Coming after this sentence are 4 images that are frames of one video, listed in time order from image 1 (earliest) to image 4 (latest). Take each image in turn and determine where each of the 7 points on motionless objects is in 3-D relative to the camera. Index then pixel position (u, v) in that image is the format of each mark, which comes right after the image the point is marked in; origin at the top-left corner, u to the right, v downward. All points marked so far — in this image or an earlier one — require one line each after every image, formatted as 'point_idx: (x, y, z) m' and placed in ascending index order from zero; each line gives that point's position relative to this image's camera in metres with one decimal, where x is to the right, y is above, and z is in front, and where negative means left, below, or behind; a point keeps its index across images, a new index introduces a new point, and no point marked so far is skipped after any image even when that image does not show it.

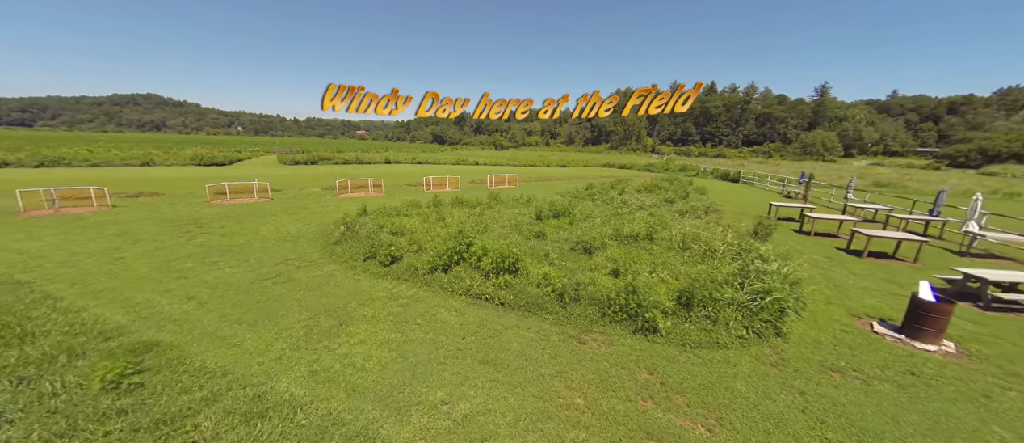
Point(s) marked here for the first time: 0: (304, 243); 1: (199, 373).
0: (-5.4, -0.6, +8.9) m
1: (-3.5, -1.7, +3.8) m
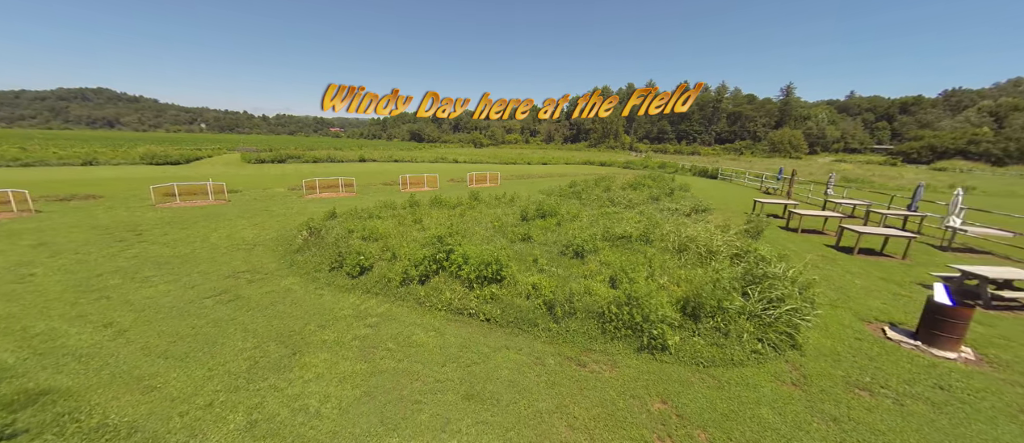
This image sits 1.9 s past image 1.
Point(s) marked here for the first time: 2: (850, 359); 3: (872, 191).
0: (-5.7, -0.7, +7.8) m
1: (-3.6, -1.8, +2.9) m
2: (+4.4, -1.8, +4.5) m
3: (+20.9, +1.4, +19.6) m
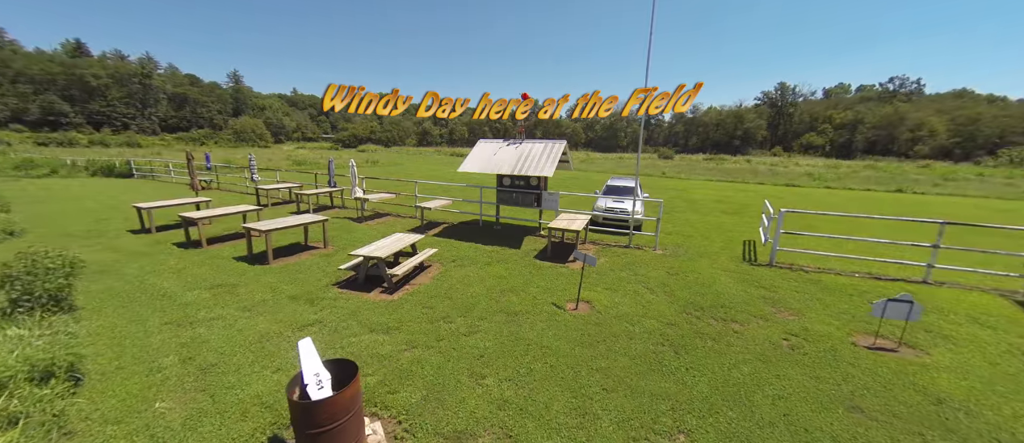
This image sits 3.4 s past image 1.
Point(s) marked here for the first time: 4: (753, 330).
0: (-6.2, -0.8, +6.8) m
1: (-3.7, -1.9, +2.1) m
2: (+4.2, -1.7, +4.3) m
3: (+19.3, +2.0, +20.7) m
4: (+3.5, -1.6, +4.9) m
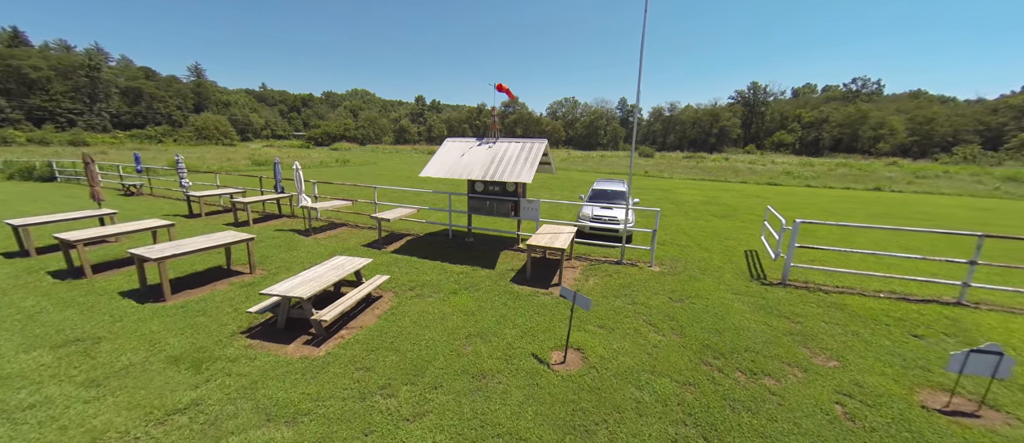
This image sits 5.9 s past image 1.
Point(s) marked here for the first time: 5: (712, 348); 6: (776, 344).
0: (-6.7, -1.2, +5.1) m
1: (-3.9, -2.3, +0.6) m
2: (+3.8, -1.9, +3.1) m
3: (+18.0, +2.0, +20.3) m
4: (+3.1, -1.8, +3.7) m
5: (+2.6, -1.6, +4.4) m
6: (+3.6, -1.6, +4.6) m
